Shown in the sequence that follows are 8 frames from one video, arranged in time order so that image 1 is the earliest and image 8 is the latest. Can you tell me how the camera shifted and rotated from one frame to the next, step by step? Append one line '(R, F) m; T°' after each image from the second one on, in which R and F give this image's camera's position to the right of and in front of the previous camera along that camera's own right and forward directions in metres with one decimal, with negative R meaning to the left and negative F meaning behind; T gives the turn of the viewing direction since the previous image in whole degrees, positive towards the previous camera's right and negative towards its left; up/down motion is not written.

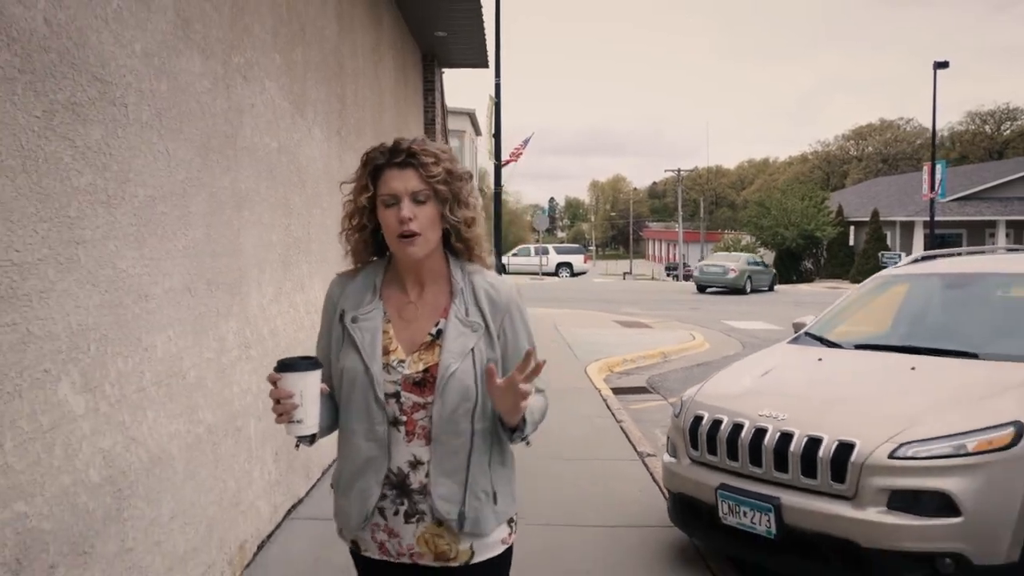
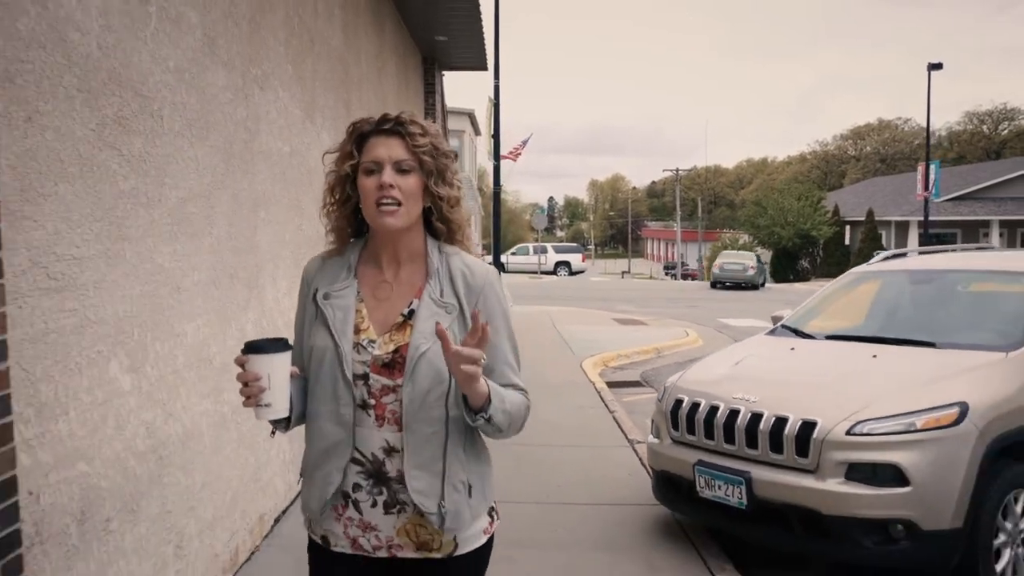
(0.0, -0.3) m; 0°
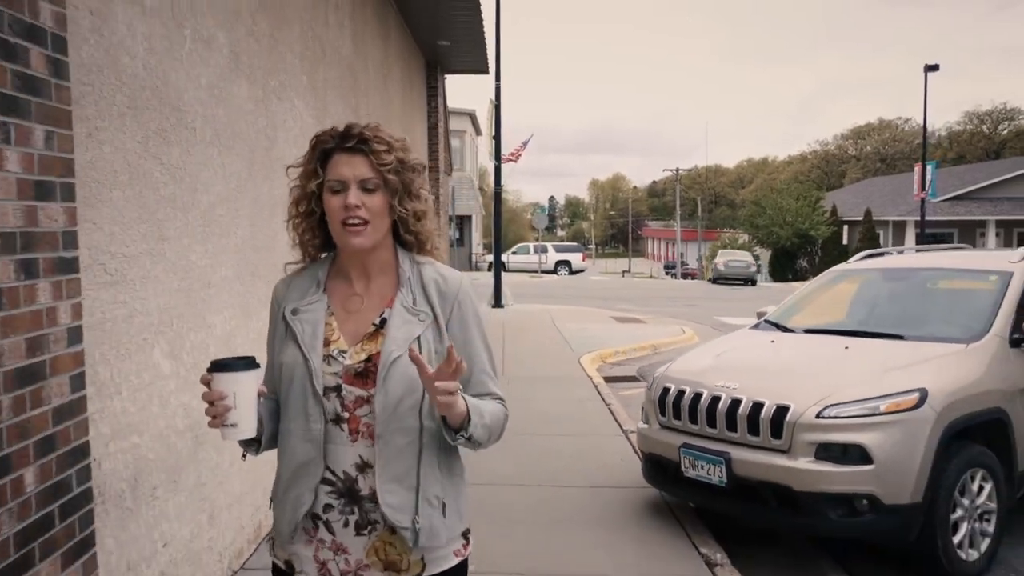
(0.0, -0.3) m; 0°
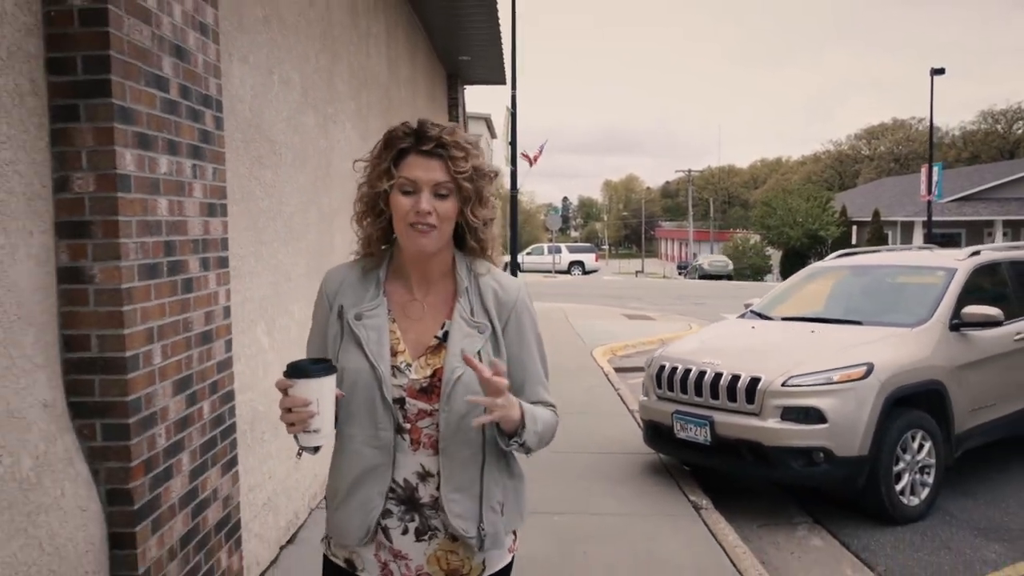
(0.0, -0.9) m; -1°
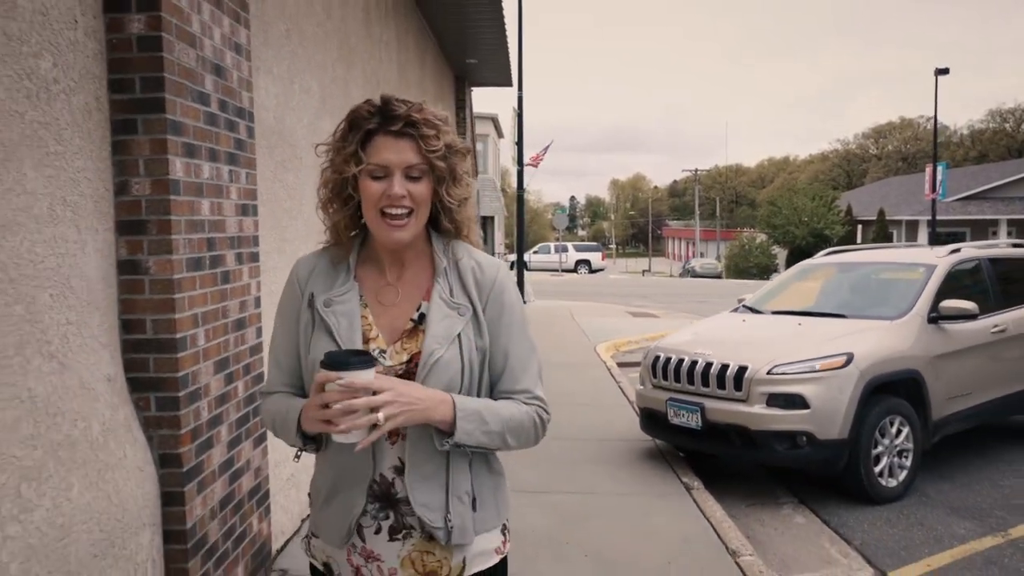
(0.0, -0.3) m; -1°
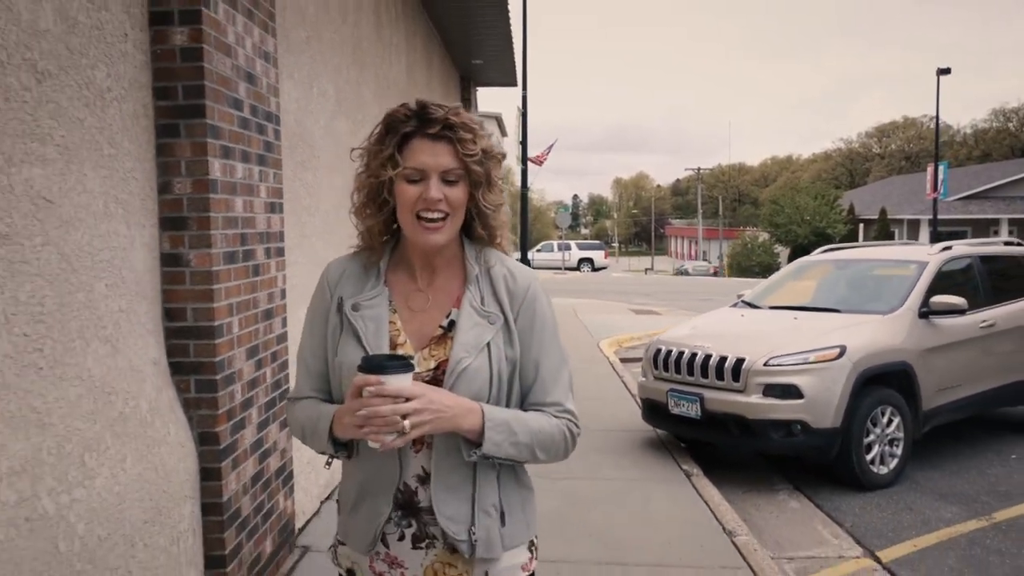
(0.0, -0.2) m; 0°
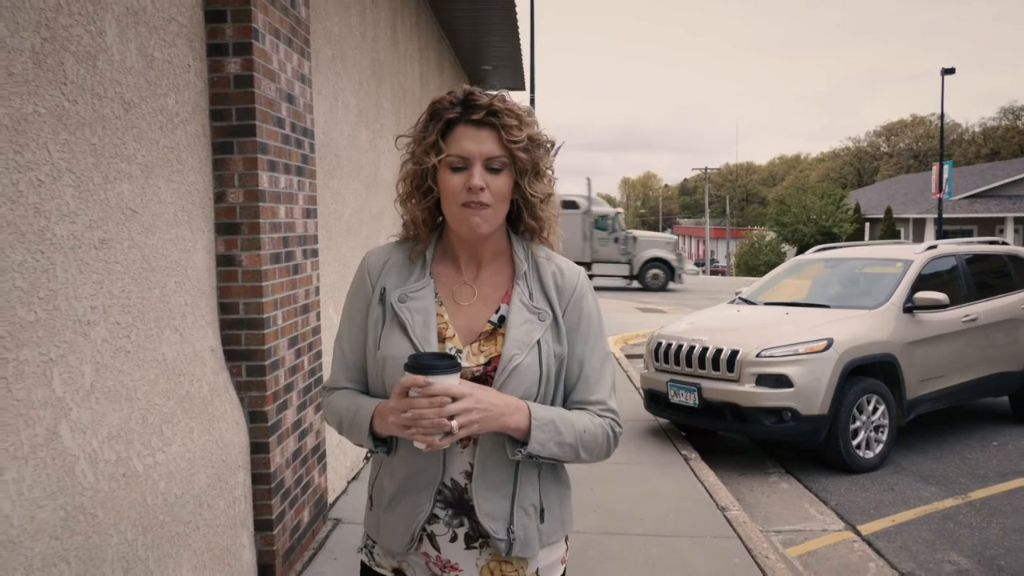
(0.0, -0.4) m; -1°
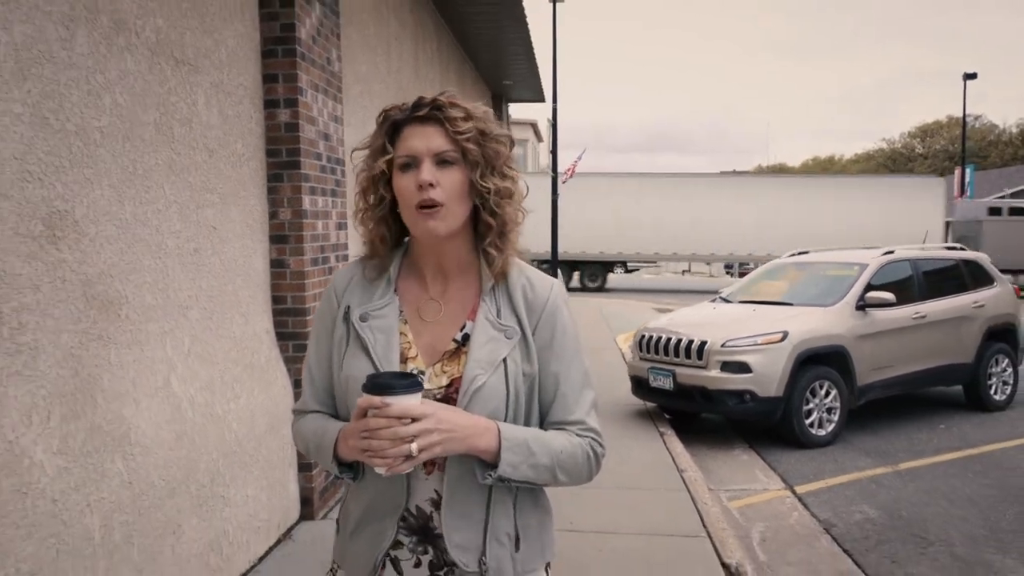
(+0.2, -0.9) m; -2°
